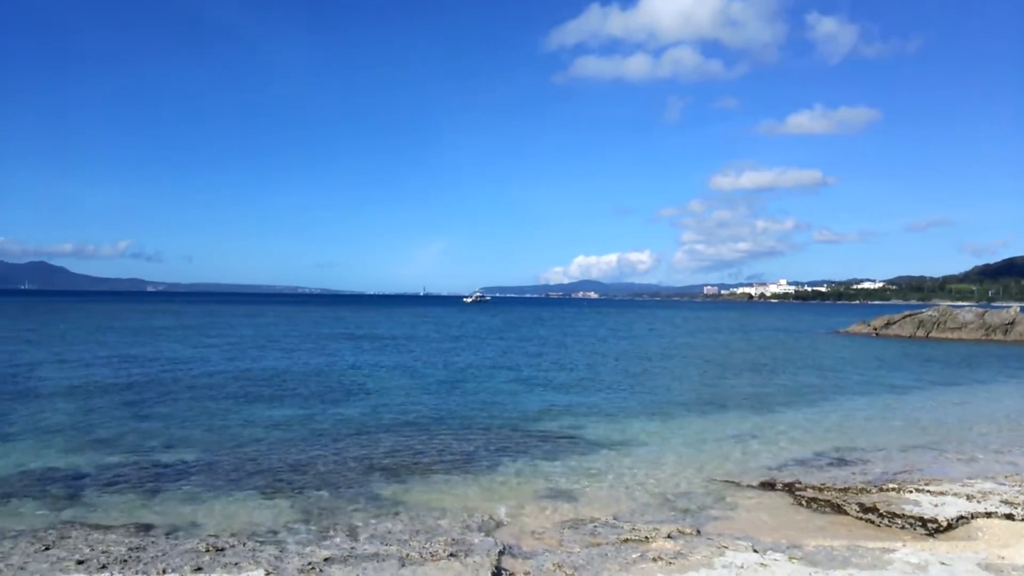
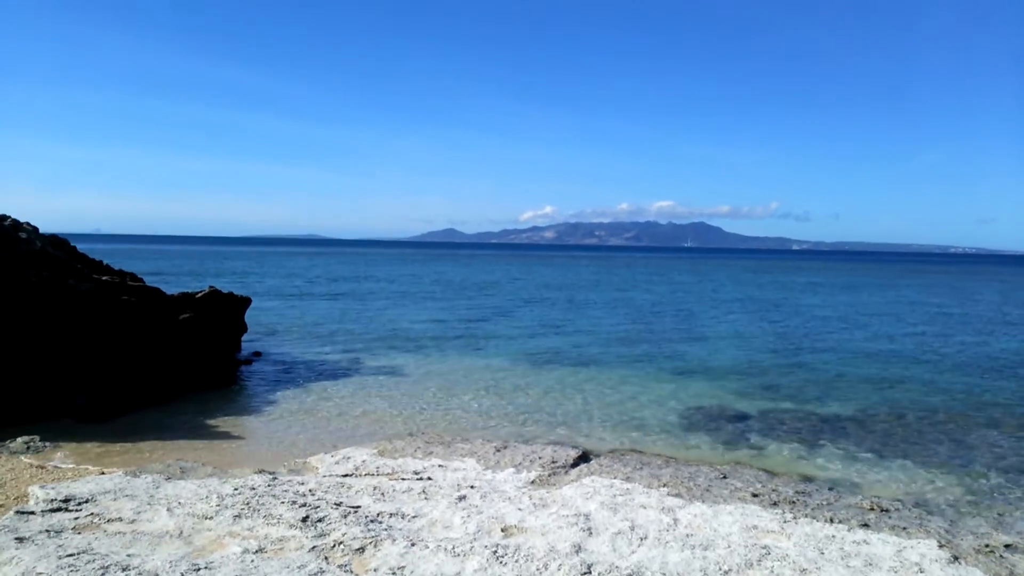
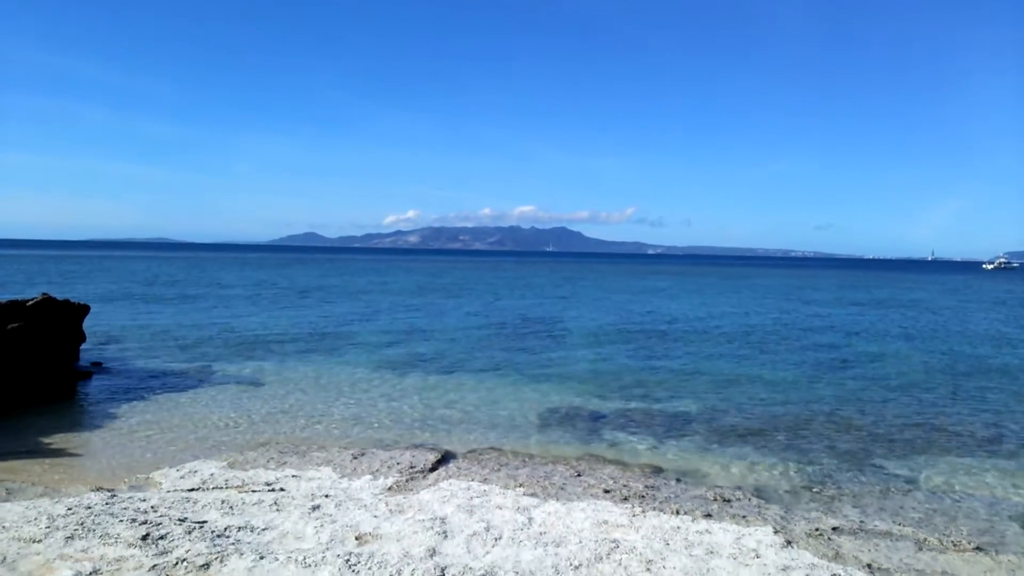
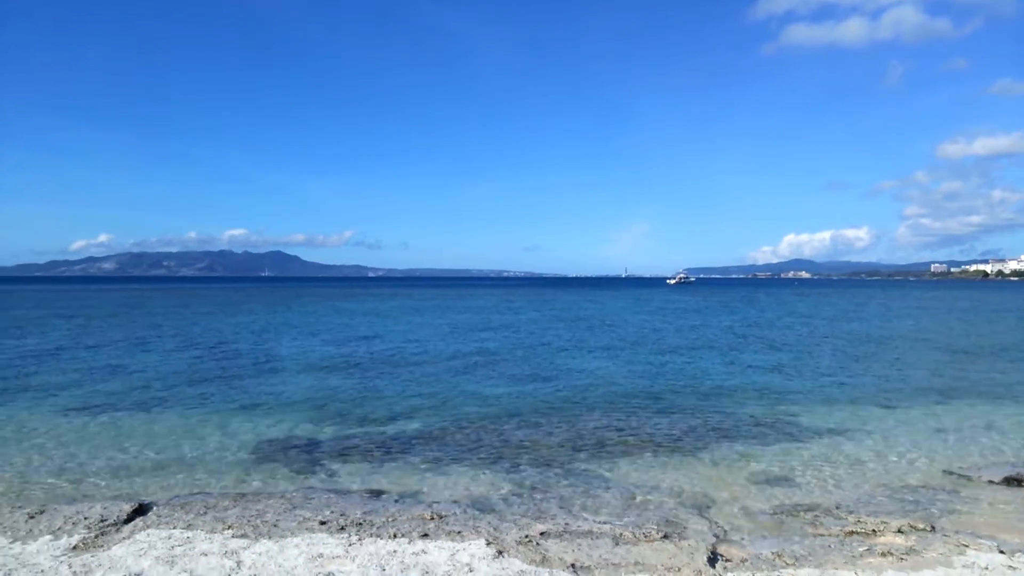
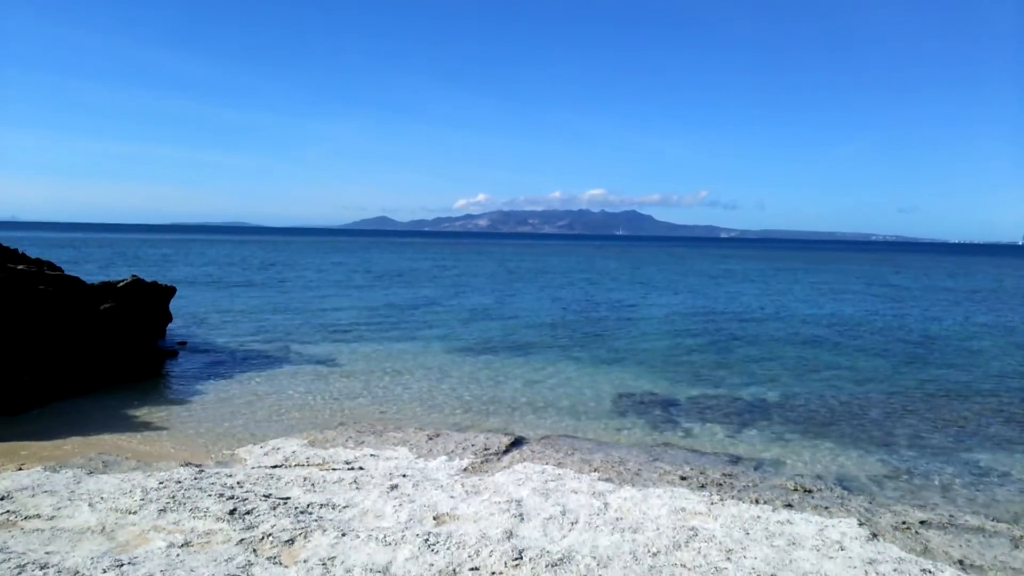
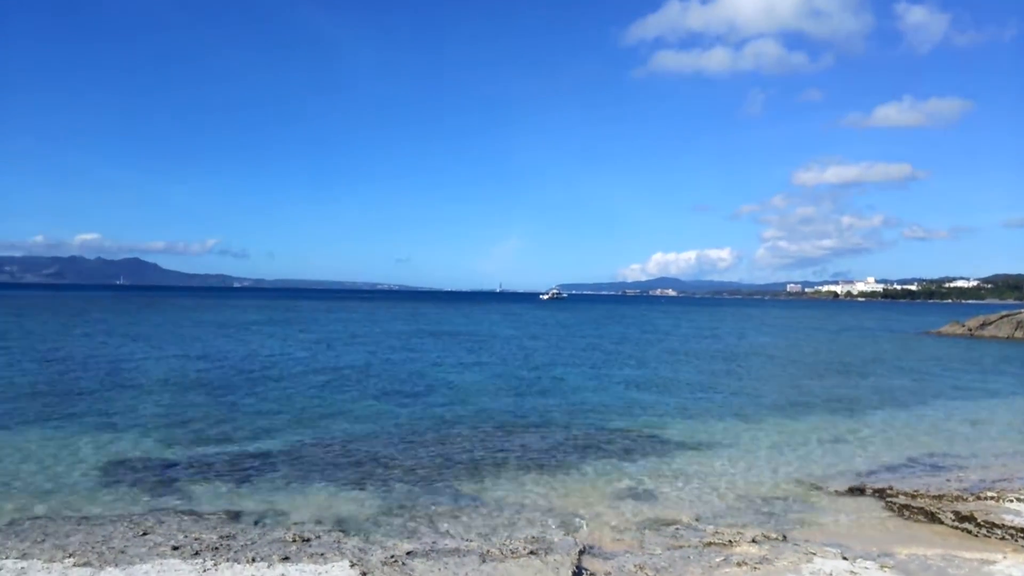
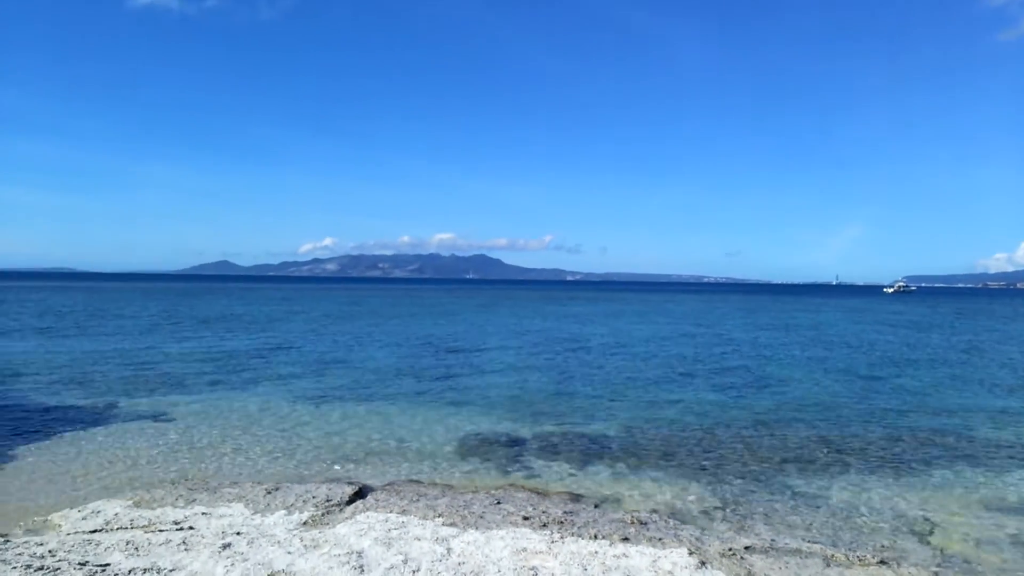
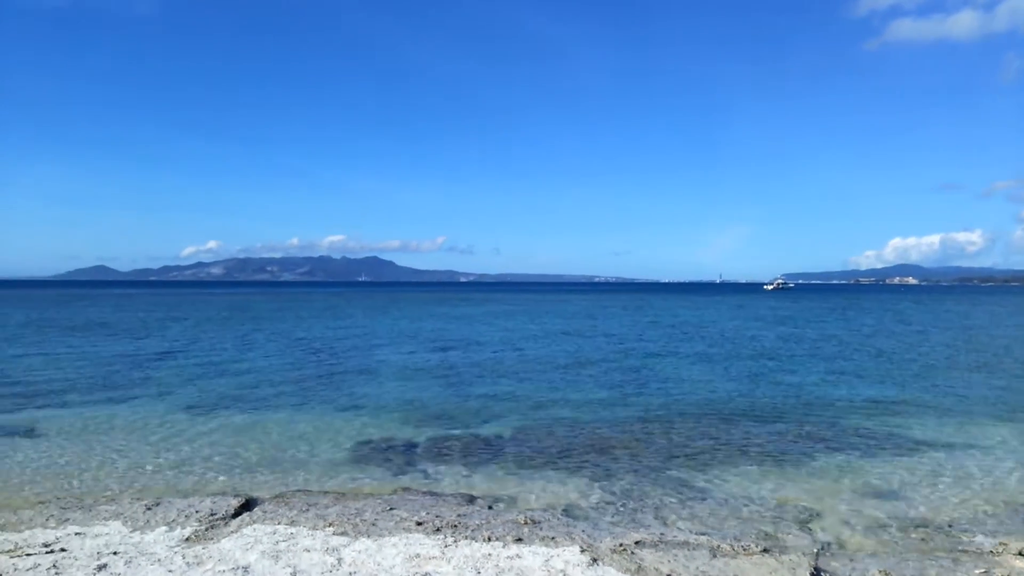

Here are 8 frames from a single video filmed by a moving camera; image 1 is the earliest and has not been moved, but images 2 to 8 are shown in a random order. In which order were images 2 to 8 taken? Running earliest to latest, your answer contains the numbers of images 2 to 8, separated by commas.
6, 4, 8, 7, 3, 5, 2
